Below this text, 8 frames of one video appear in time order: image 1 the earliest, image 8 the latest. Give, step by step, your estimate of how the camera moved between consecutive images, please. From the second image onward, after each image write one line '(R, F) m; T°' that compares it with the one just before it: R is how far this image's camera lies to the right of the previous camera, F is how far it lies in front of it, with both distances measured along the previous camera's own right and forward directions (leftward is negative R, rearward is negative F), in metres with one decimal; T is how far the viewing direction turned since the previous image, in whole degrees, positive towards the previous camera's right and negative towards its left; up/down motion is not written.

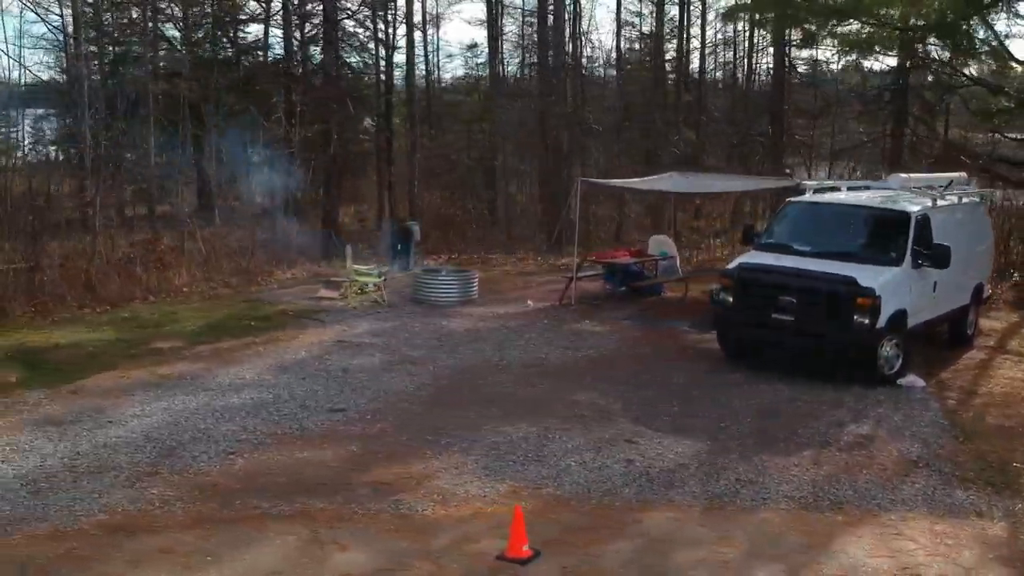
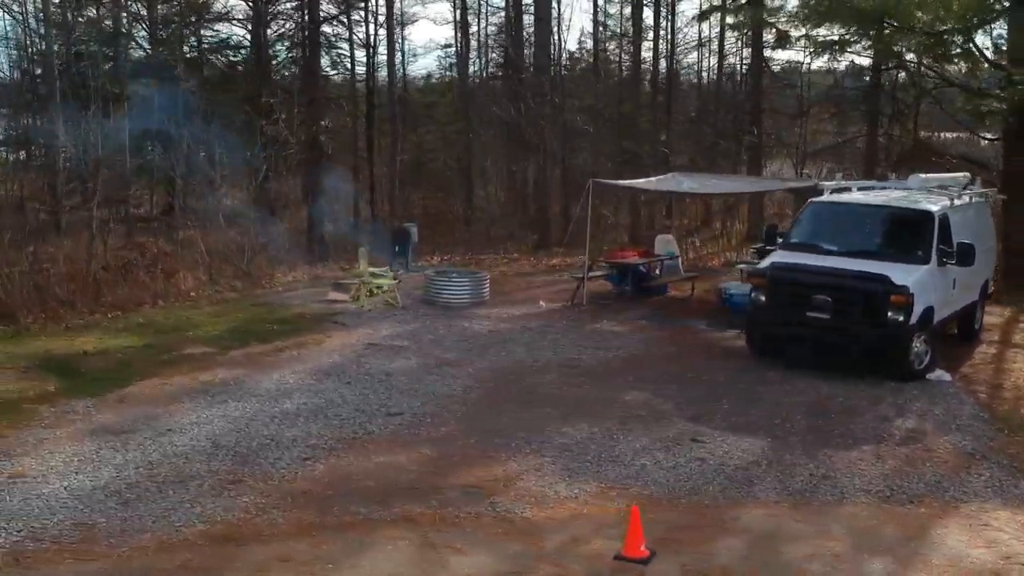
(-0.8, 0.0) m; +3°
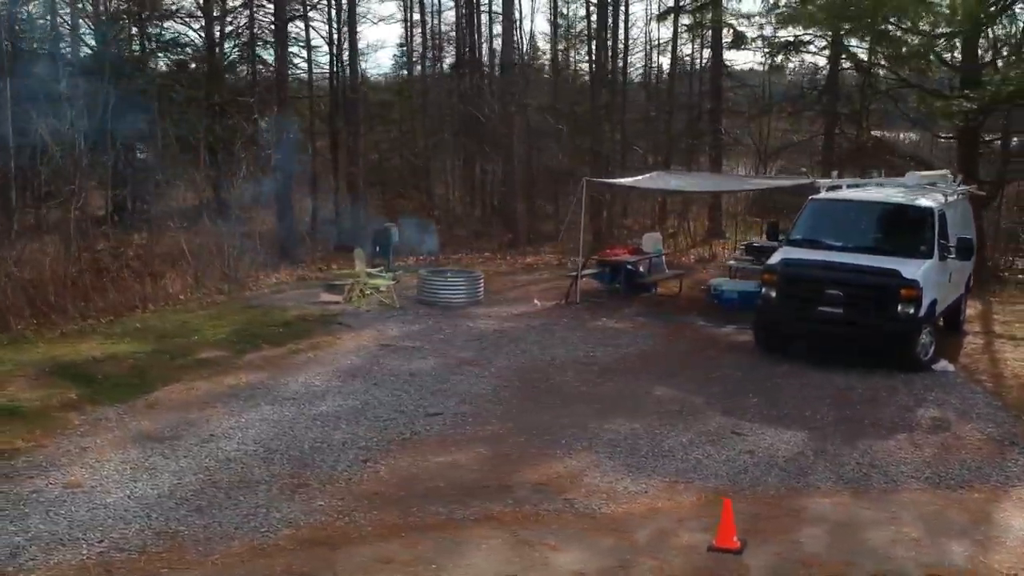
(-0.8, 0.0) m; +4°
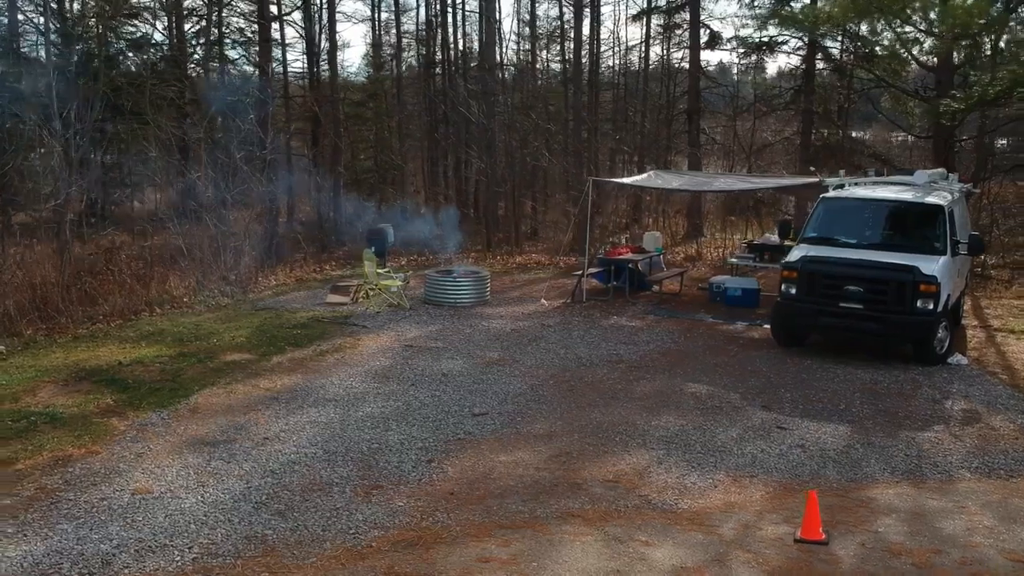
(-0.7, 0.0) m; +3°
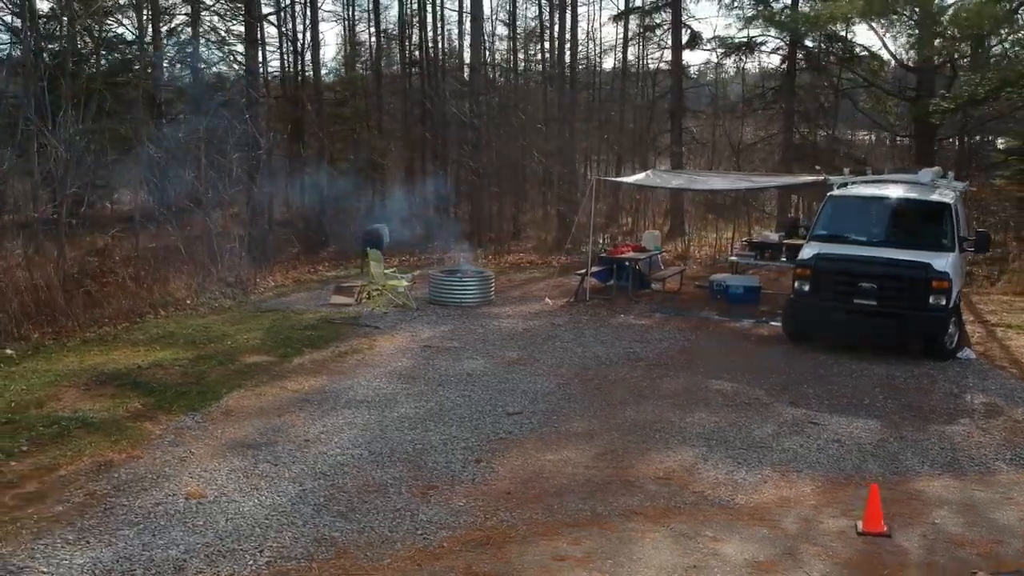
(-0.5, 0.0) m; +2°
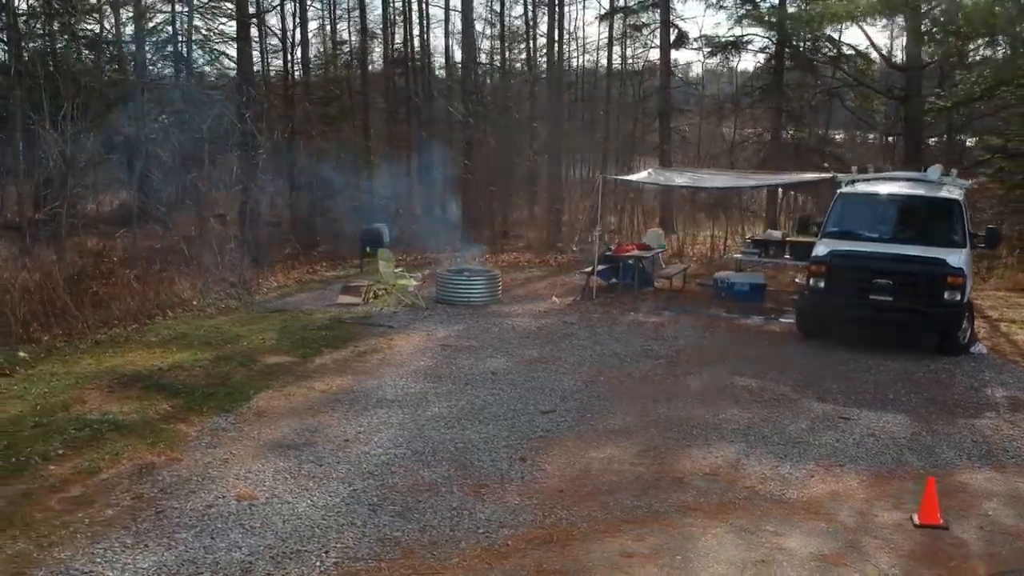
(-0.5, 0.0) m; +2°
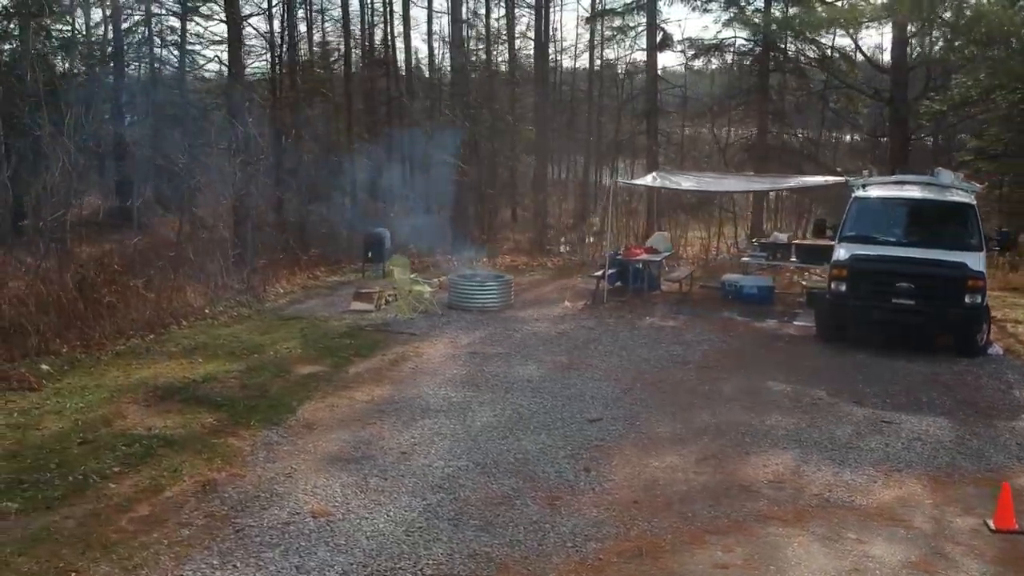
(-0.6, 0.0) m; +2°
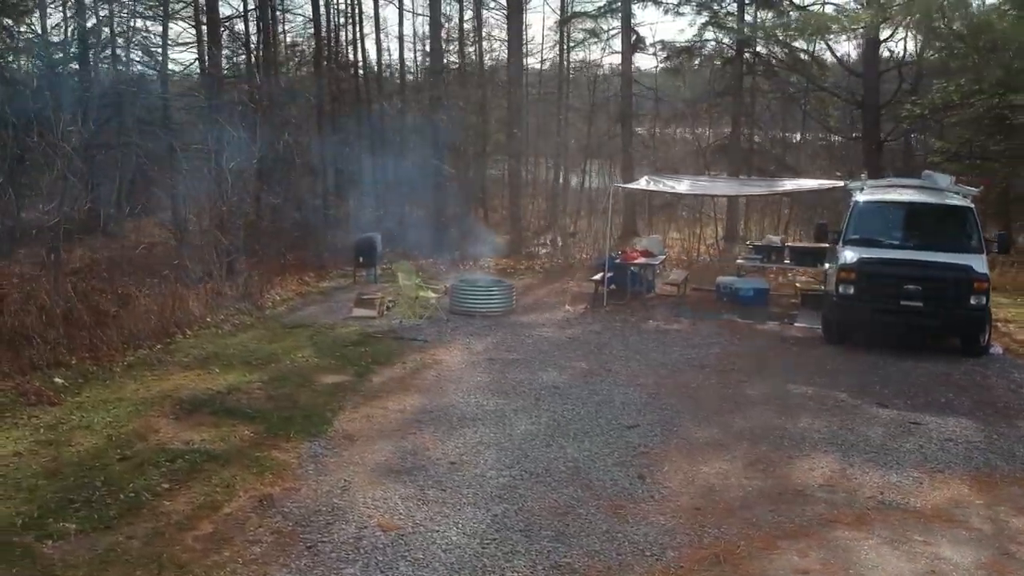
(-0.7, 0.0) m; +3°
